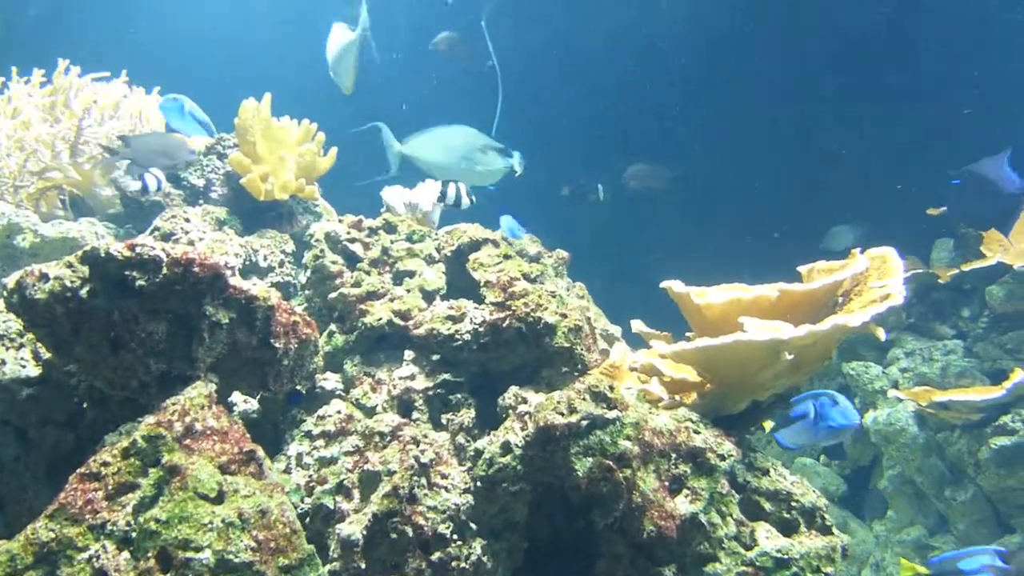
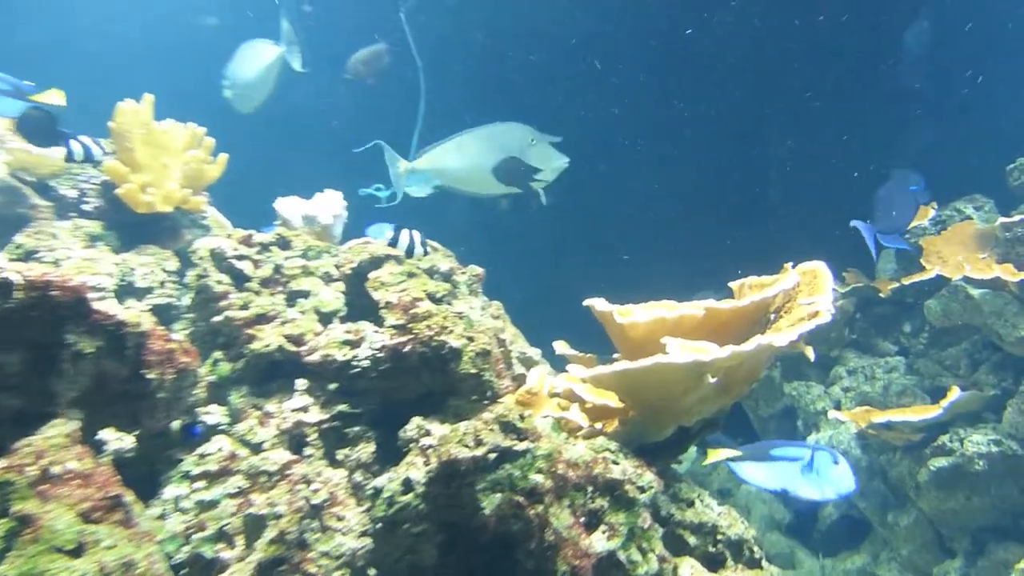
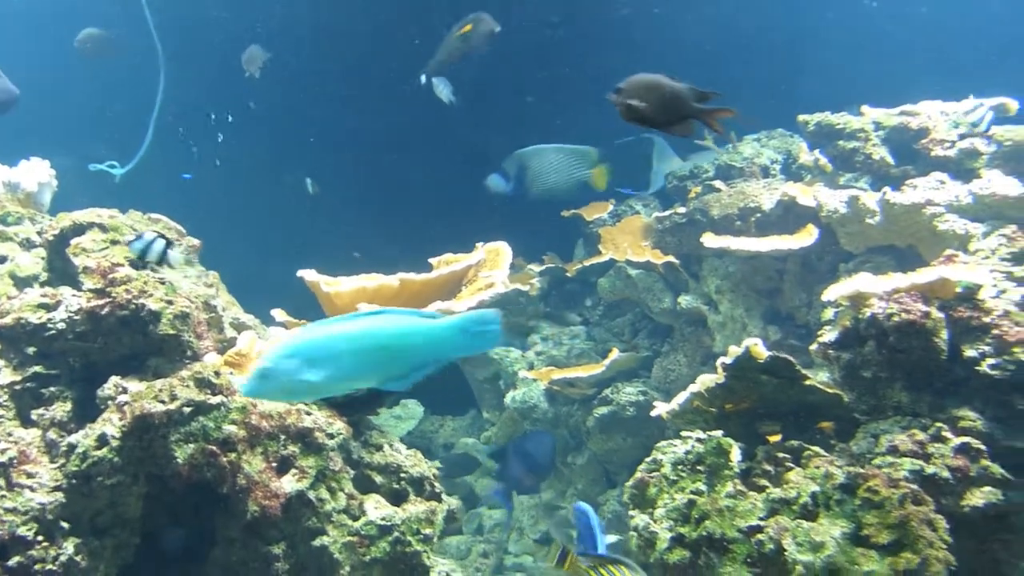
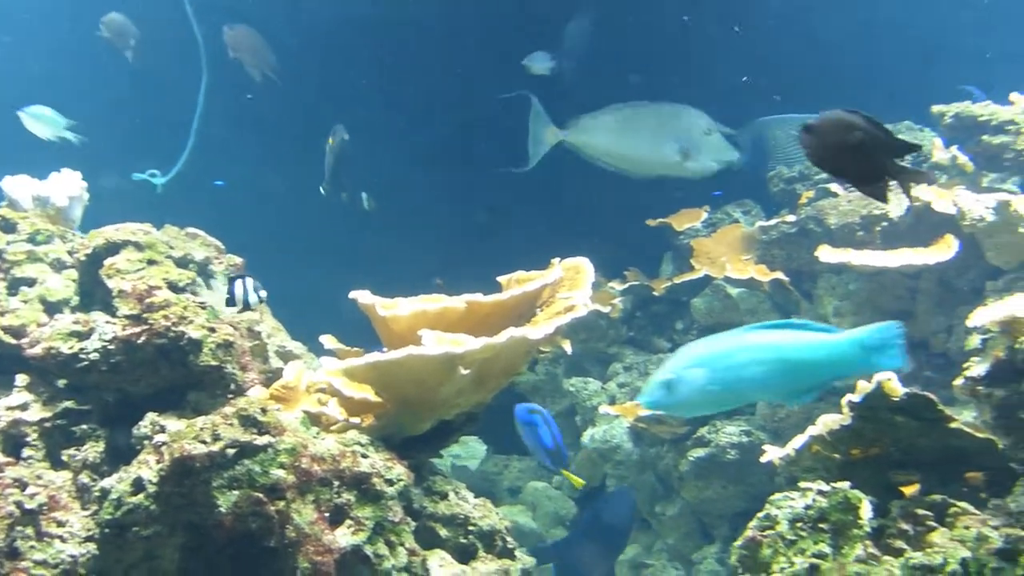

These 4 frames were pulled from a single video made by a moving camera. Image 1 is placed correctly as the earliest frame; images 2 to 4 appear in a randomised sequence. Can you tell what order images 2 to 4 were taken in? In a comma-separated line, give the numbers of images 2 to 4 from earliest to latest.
2, 4, 3
